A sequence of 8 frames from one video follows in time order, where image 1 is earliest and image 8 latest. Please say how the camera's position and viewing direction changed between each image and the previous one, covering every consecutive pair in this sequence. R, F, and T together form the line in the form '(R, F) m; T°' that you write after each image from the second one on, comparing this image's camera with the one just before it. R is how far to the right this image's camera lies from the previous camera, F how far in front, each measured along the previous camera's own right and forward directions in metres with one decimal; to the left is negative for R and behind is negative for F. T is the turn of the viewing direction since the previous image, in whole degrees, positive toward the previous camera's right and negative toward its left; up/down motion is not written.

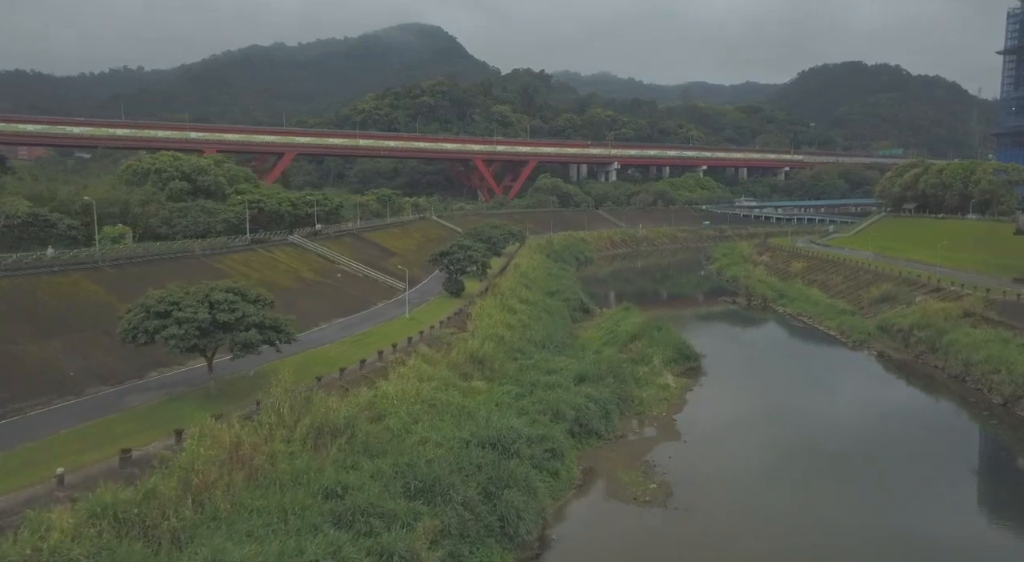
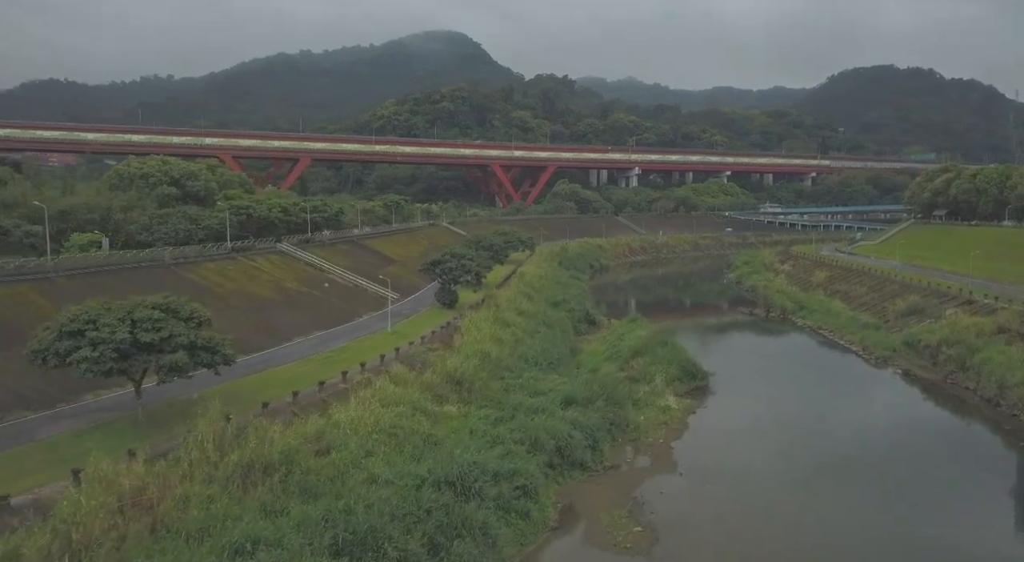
(+1.2, +1.9) m; -2°
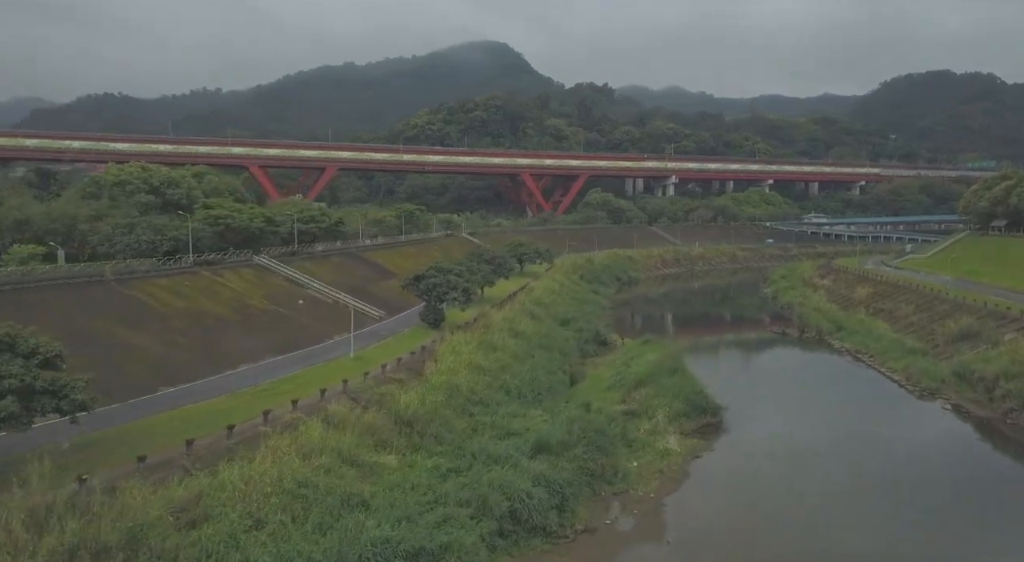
(+1.8, +3.2) m; -3°
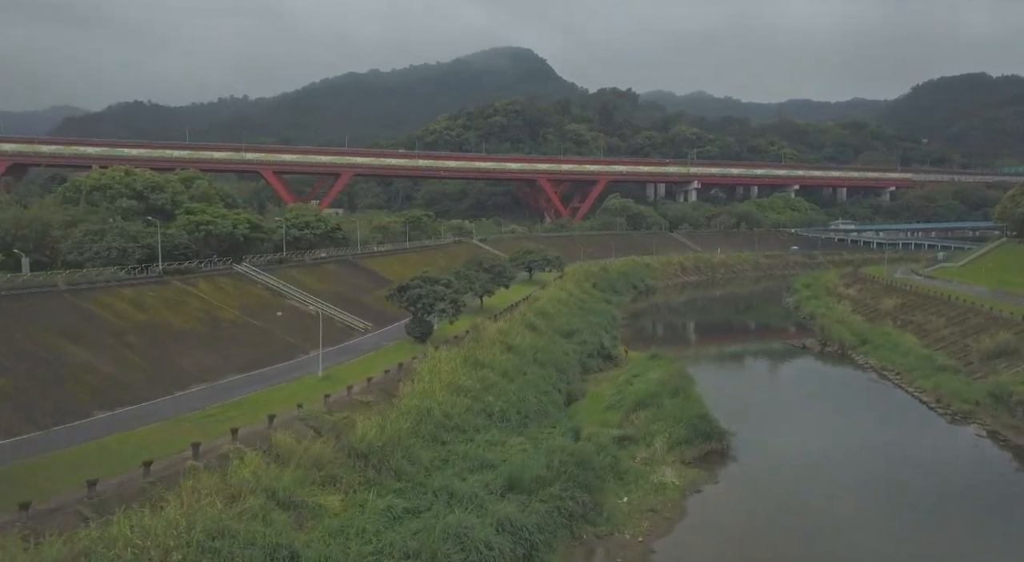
(+1.1, +2.0) m; -2°
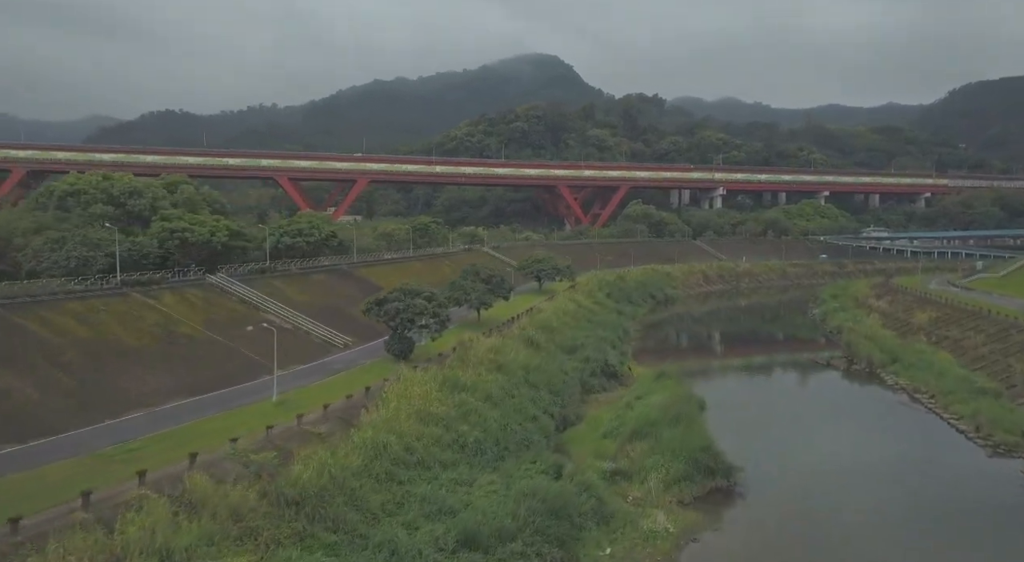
(+1.2, +2.3) m; -2°
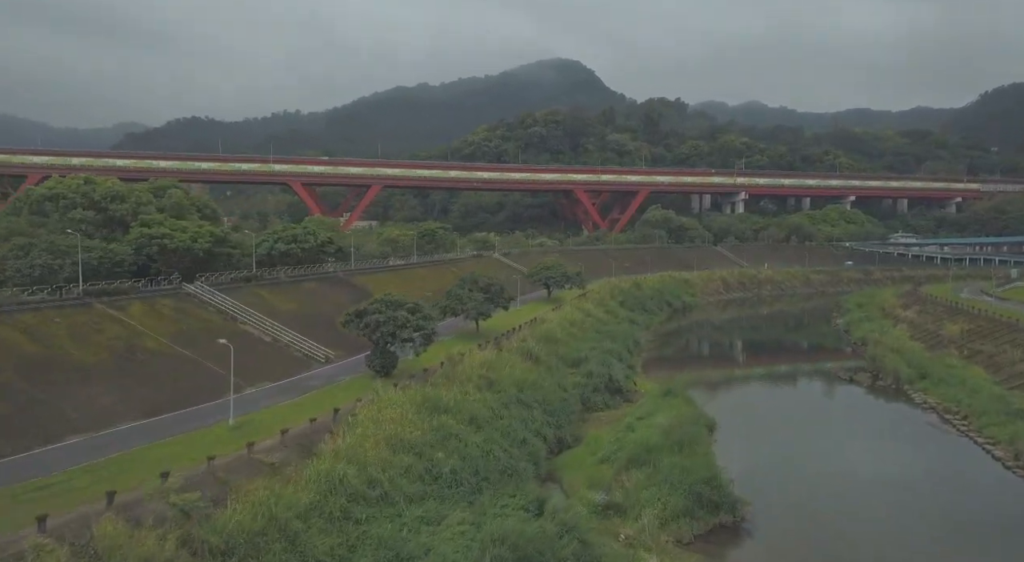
(+0.9, +1.8) m; -2°
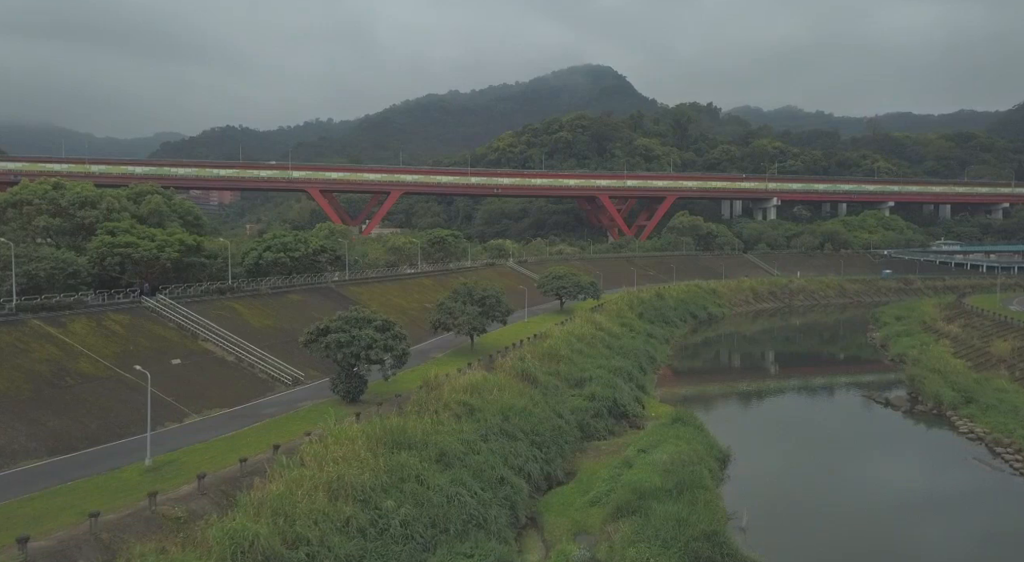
(+1.3, +2.6) m; -2°
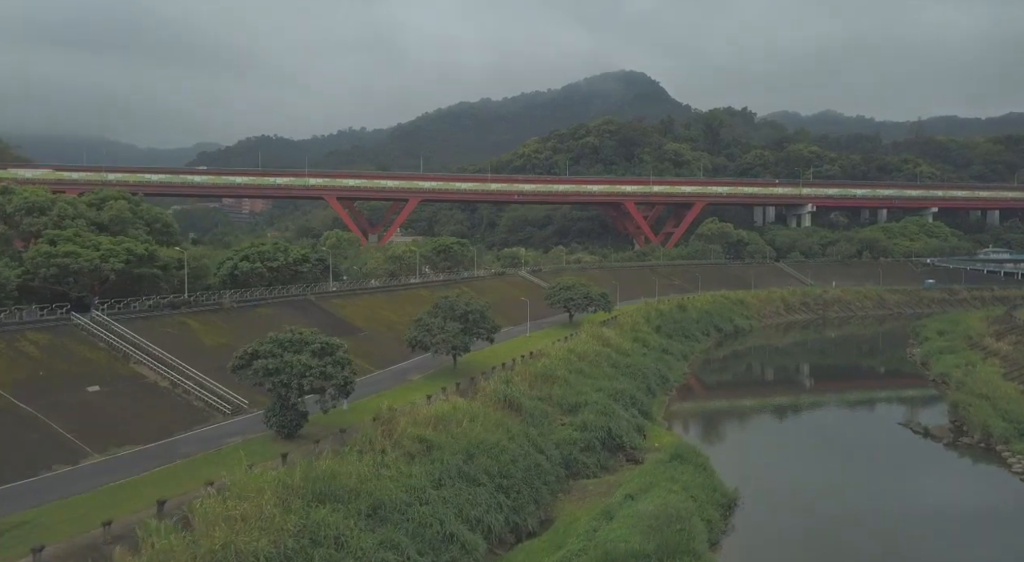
(+1.6, +3.0) m; -3°
